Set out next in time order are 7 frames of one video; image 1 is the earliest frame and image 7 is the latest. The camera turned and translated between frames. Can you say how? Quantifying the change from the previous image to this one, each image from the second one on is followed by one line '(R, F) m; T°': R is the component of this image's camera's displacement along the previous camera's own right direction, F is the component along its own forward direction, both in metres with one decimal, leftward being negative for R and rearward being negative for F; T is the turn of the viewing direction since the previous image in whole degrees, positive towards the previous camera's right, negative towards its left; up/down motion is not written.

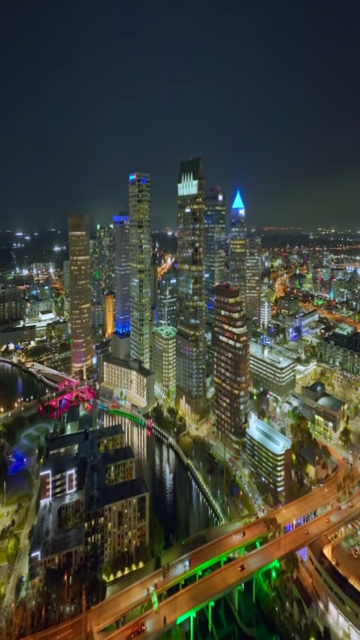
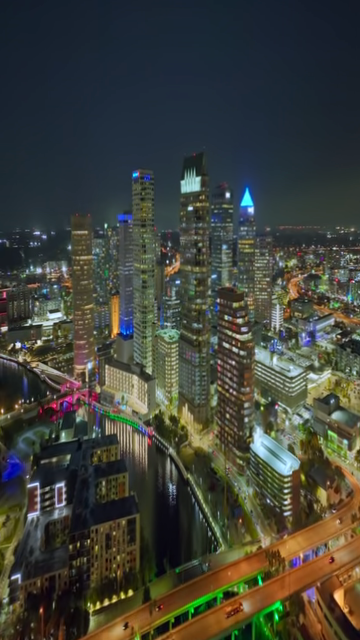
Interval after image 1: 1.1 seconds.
(+1.0, +2.0) m; -2°
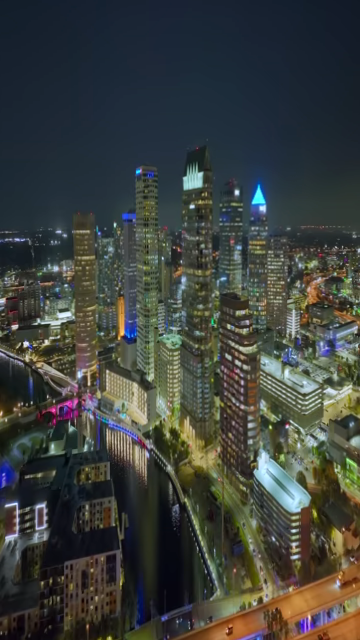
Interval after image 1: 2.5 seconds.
(+1.3, +2.7) m; -3°
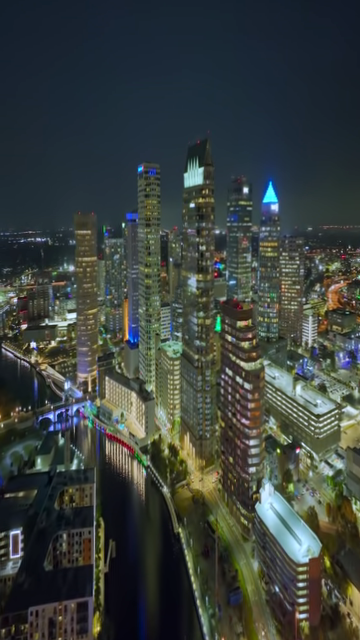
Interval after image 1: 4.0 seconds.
(+1.3, +2.6) m; -3°
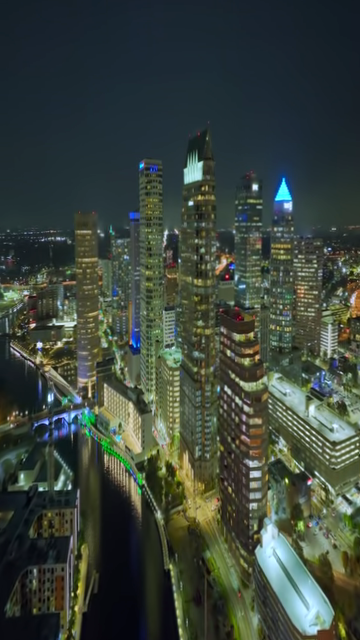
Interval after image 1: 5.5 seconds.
(+1.1, +2.6) m; -3°
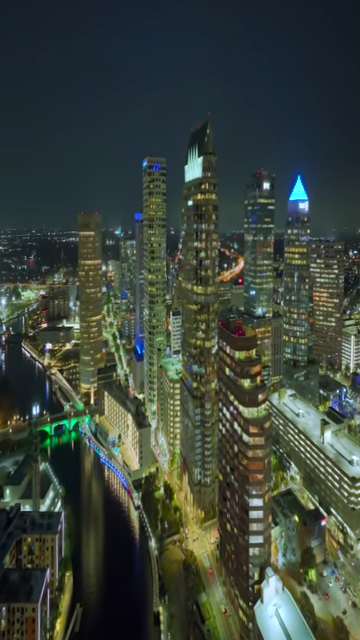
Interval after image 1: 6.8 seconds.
(+0.9, +2.1) m; -3°
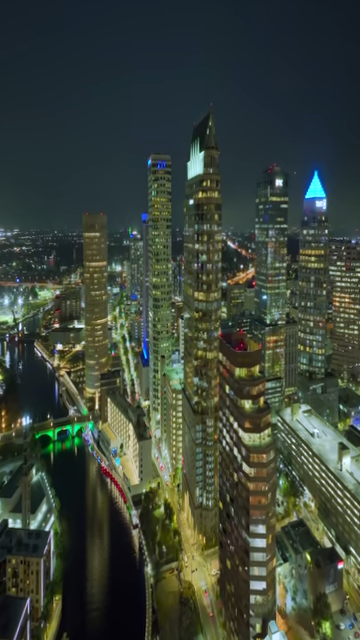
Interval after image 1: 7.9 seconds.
(+0.7, +1.7) m; -3°
